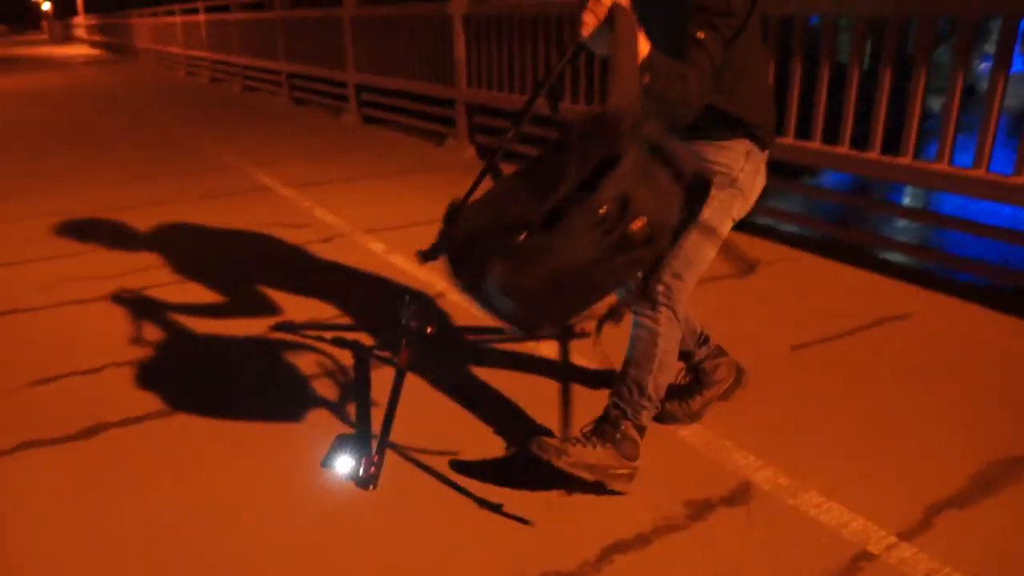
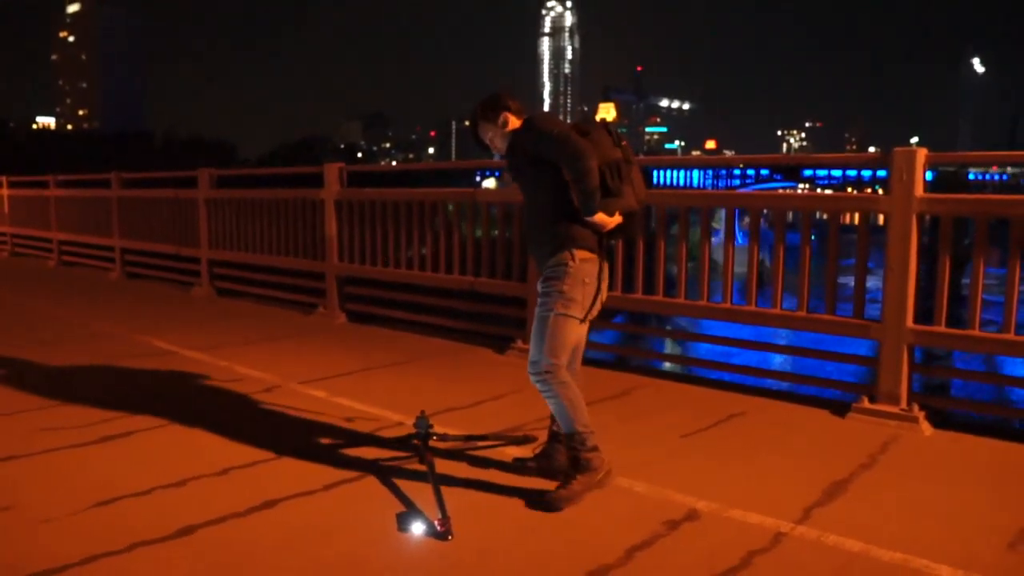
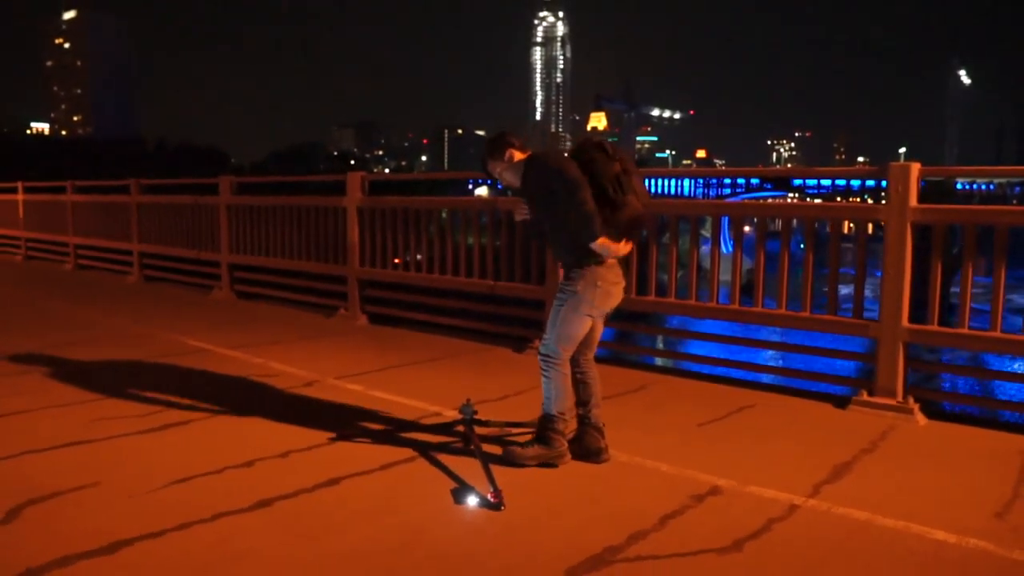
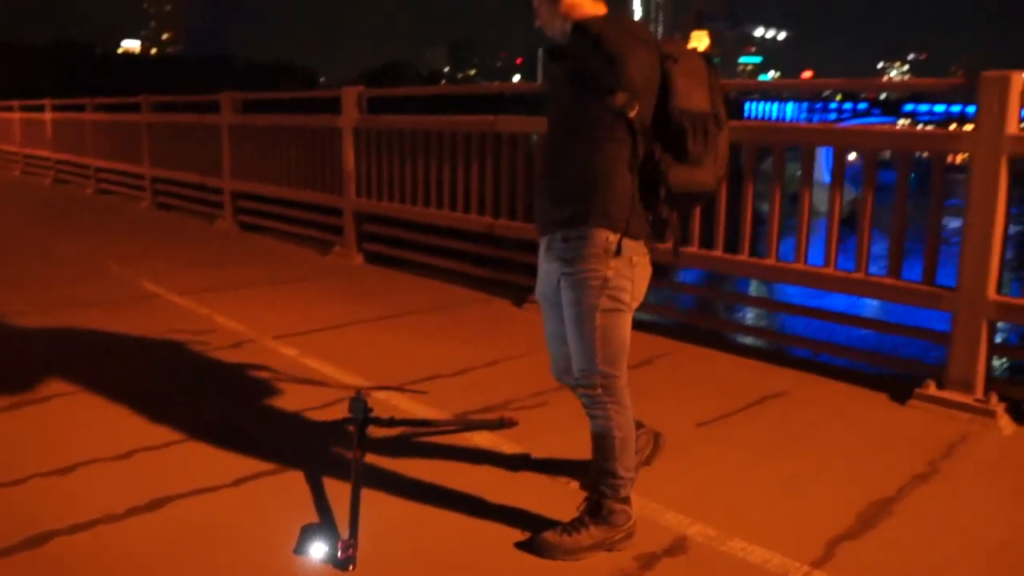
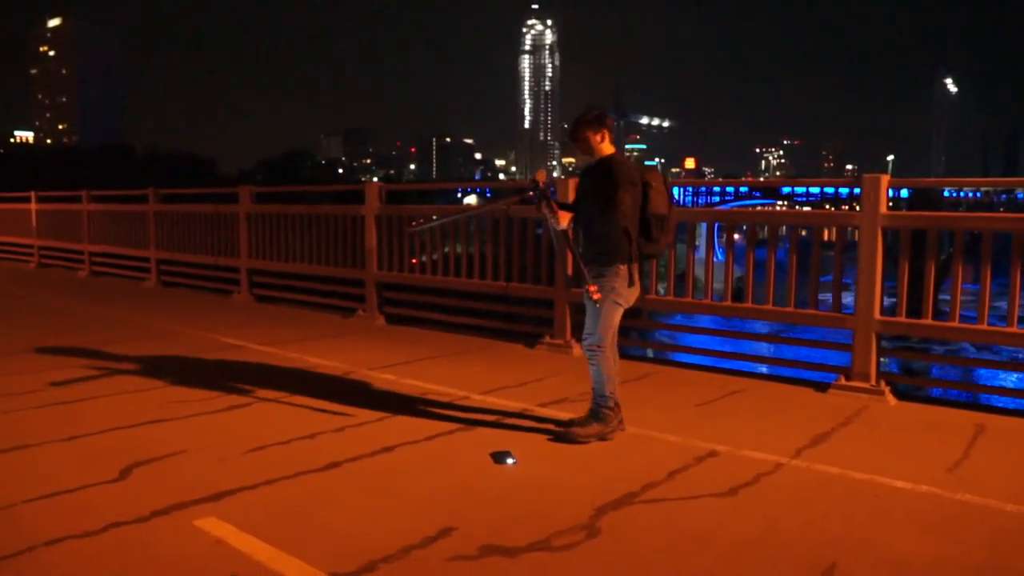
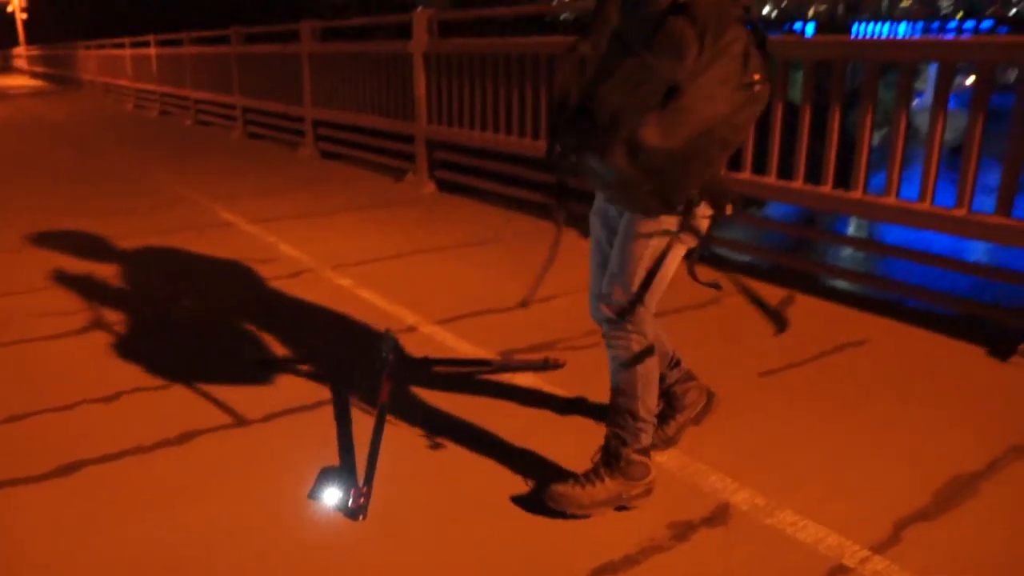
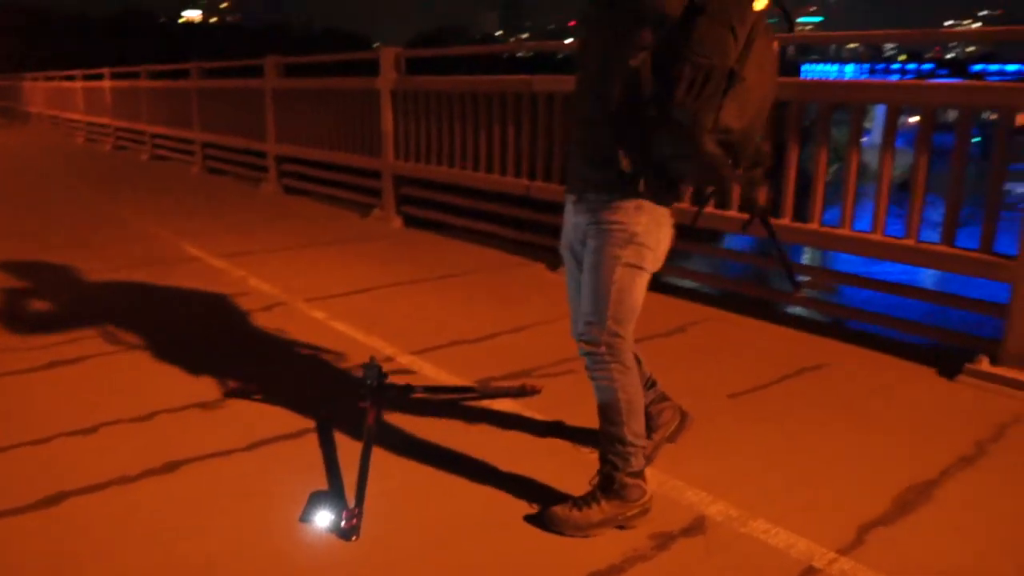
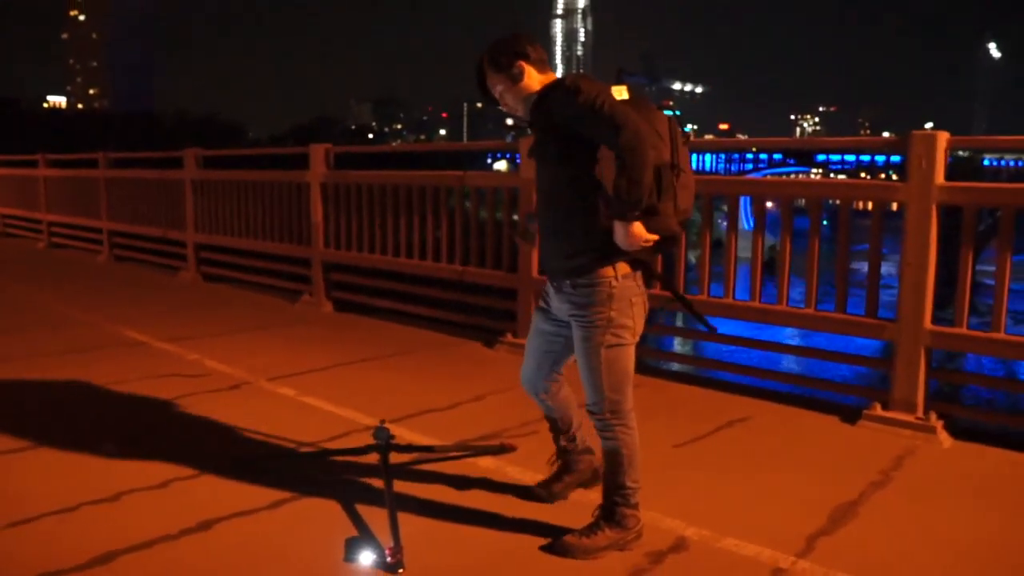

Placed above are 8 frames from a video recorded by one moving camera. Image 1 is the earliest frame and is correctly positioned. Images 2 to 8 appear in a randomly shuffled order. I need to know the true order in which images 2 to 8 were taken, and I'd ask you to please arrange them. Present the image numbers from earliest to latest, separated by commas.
6, 7, 4, 8, 2, 3, 5
